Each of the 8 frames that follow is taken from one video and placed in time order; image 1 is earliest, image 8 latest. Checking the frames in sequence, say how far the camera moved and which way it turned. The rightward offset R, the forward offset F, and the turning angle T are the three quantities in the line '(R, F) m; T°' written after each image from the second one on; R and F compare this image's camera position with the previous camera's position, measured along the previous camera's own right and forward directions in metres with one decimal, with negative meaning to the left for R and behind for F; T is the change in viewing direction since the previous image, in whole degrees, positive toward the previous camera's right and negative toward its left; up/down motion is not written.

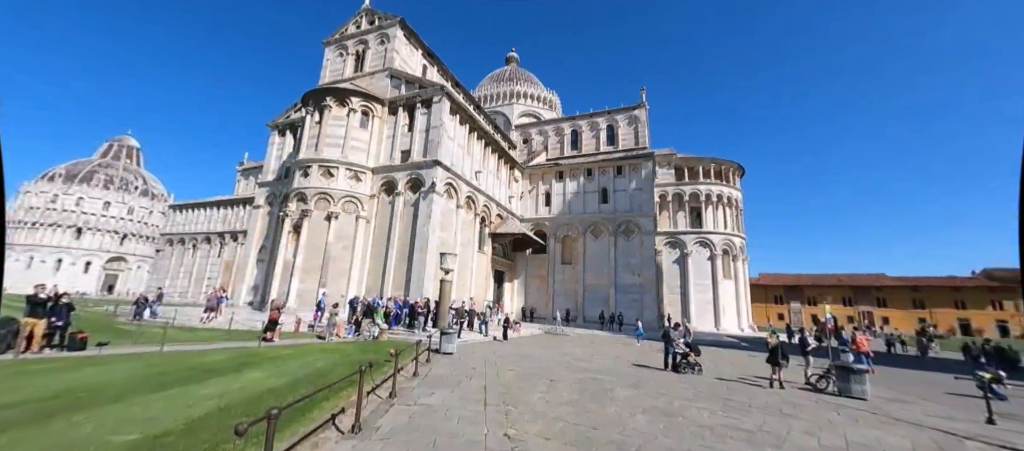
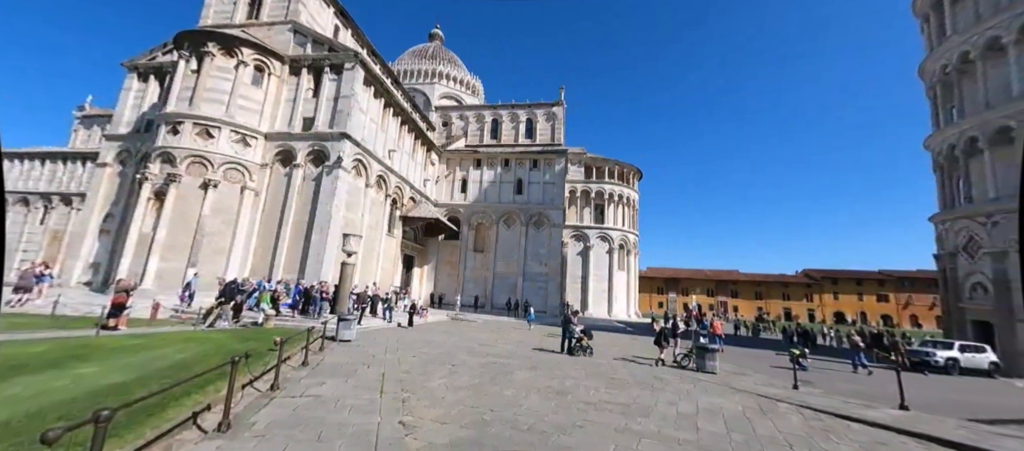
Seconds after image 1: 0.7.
(0.0, +0.2) m; +12°
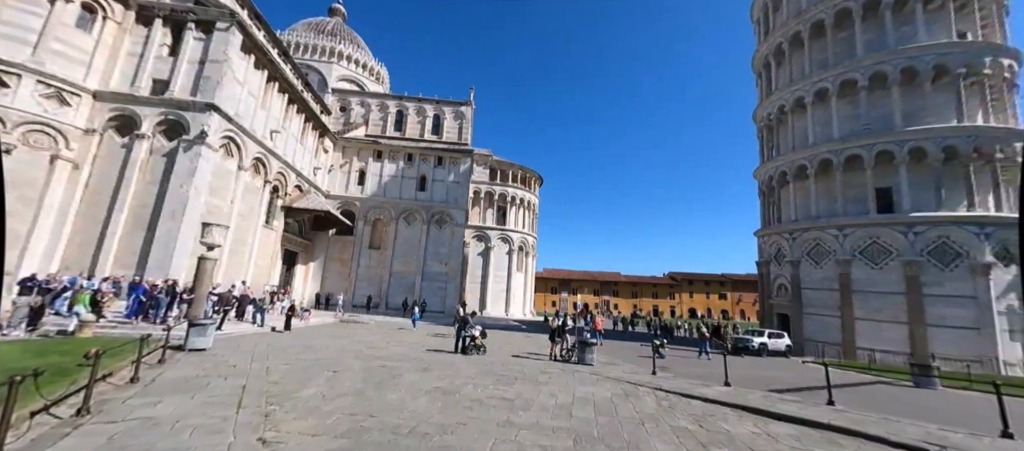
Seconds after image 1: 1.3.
(+0.1, +0.2) m; +14°
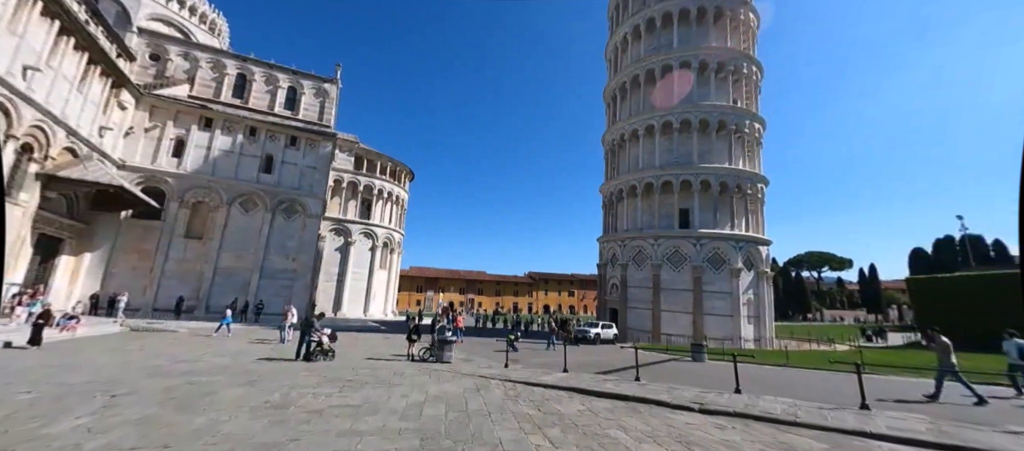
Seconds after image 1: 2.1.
(+0.1, +0.5) m; +19°
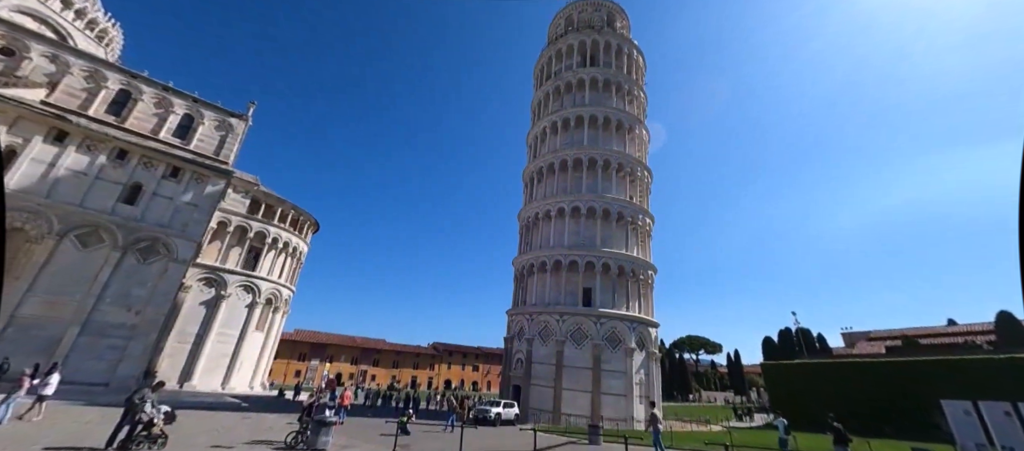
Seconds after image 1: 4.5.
(+0.1, +0.6) m; +12°
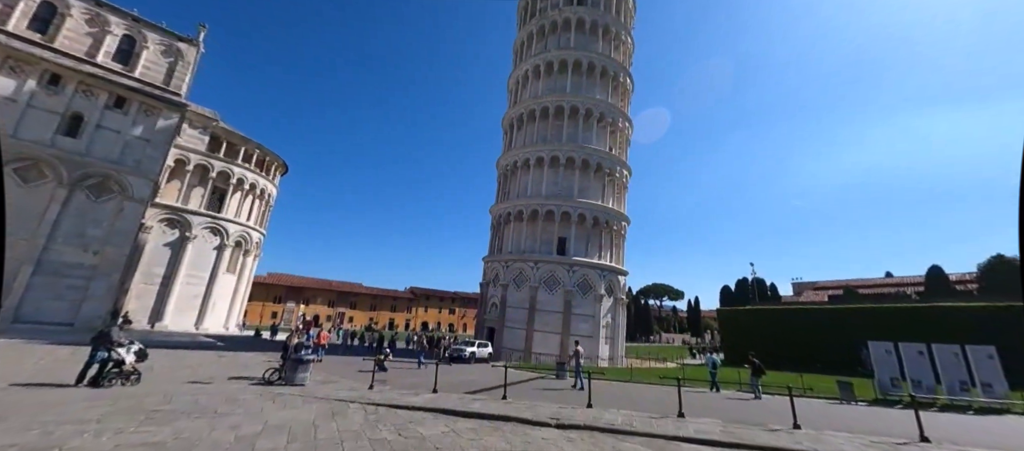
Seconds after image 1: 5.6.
(0.0, -0.1) m; +3°
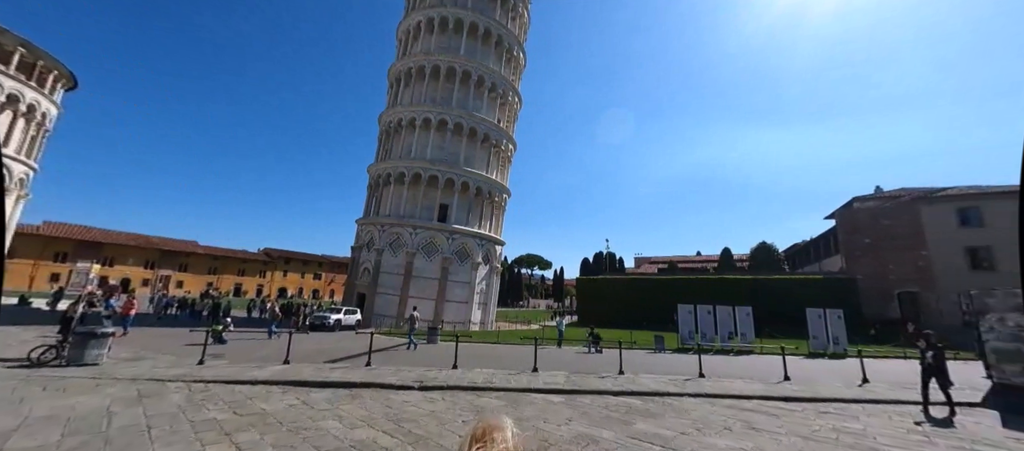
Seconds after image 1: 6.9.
(+0.3, +0.4) m; +17°
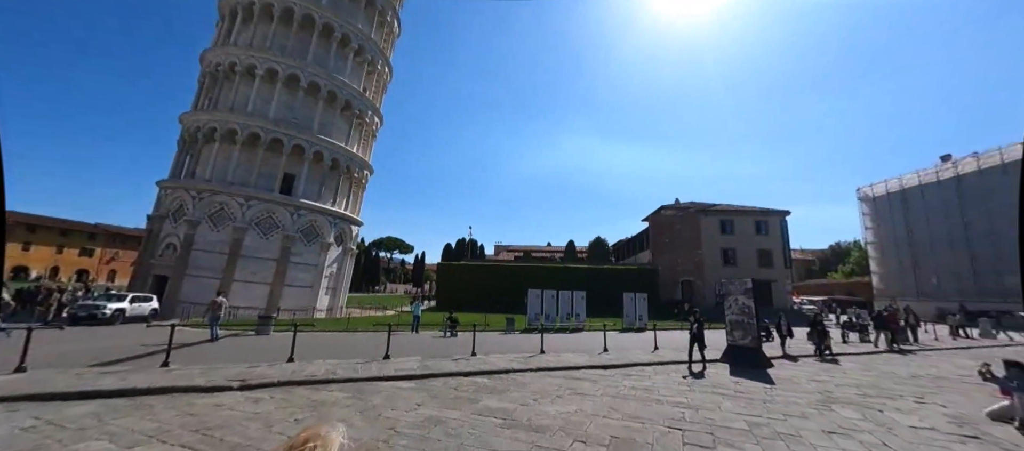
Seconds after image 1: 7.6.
(+0.2, +0.8) m; +19°
